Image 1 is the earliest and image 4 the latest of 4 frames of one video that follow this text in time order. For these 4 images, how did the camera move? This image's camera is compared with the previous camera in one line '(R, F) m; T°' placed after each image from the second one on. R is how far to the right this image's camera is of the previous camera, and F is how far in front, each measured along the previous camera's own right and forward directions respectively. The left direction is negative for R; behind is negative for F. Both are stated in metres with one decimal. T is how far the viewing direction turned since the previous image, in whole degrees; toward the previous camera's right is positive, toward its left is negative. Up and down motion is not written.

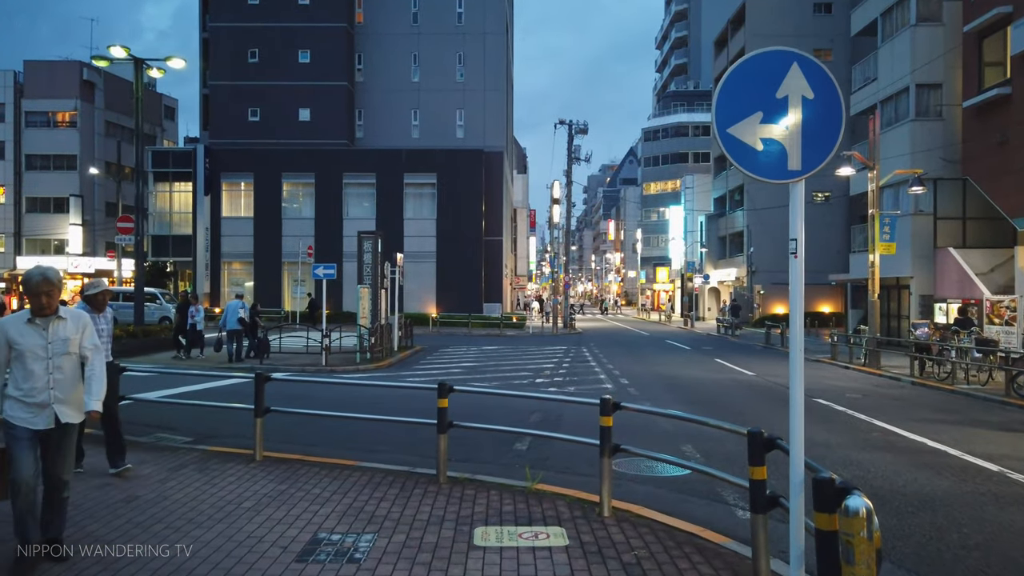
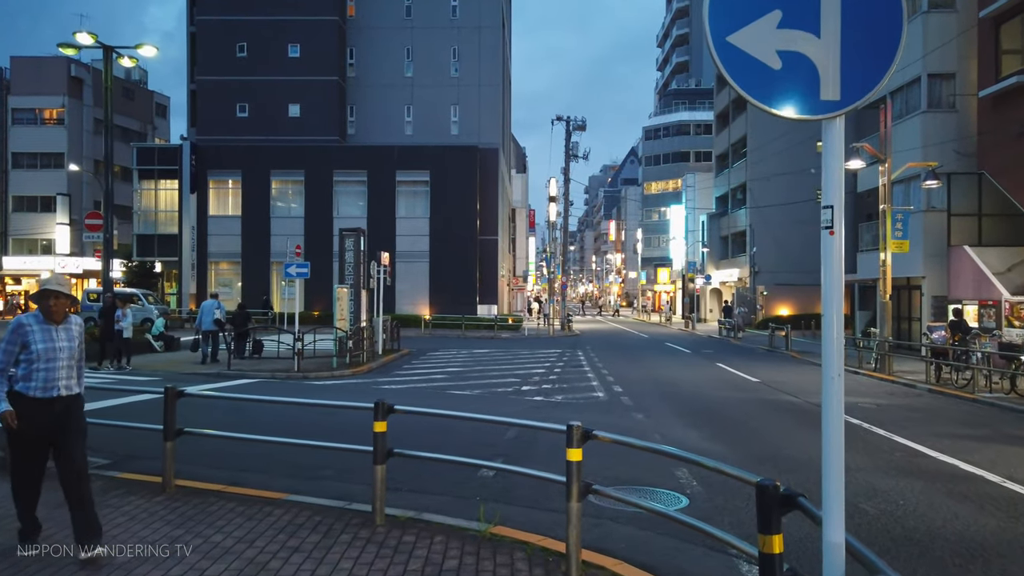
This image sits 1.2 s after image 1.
(+0.4, +1.4) m; 0°
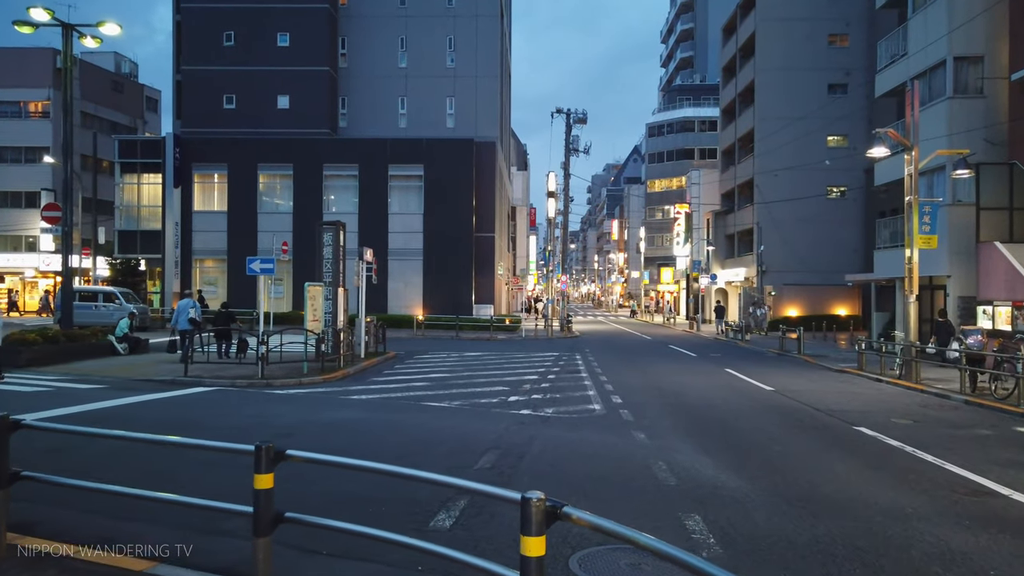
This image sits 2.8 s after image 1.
(+0.3, +1.9) m; 0°
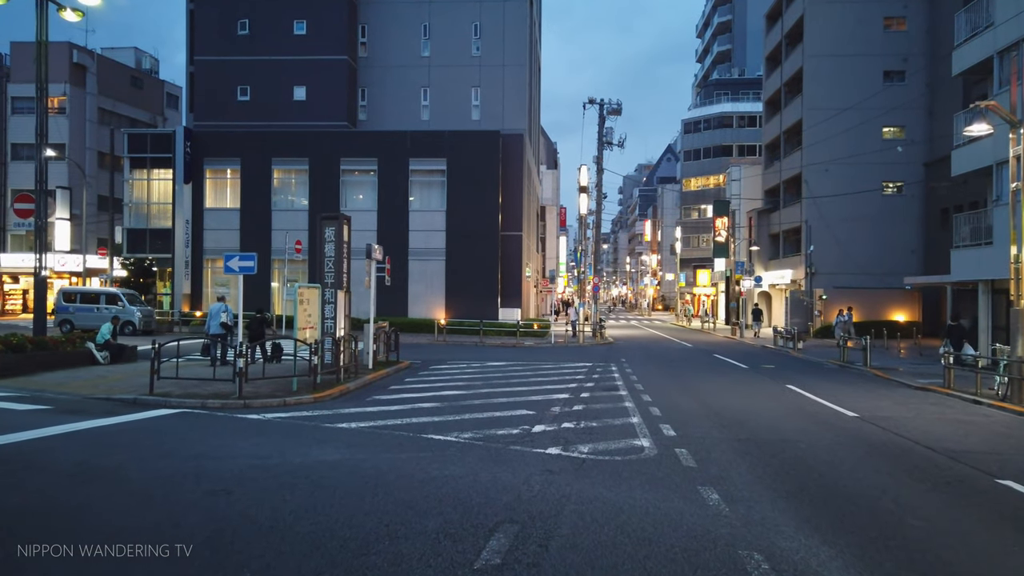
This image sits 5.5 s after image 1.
(+0.1, +2.9) m; -2°
